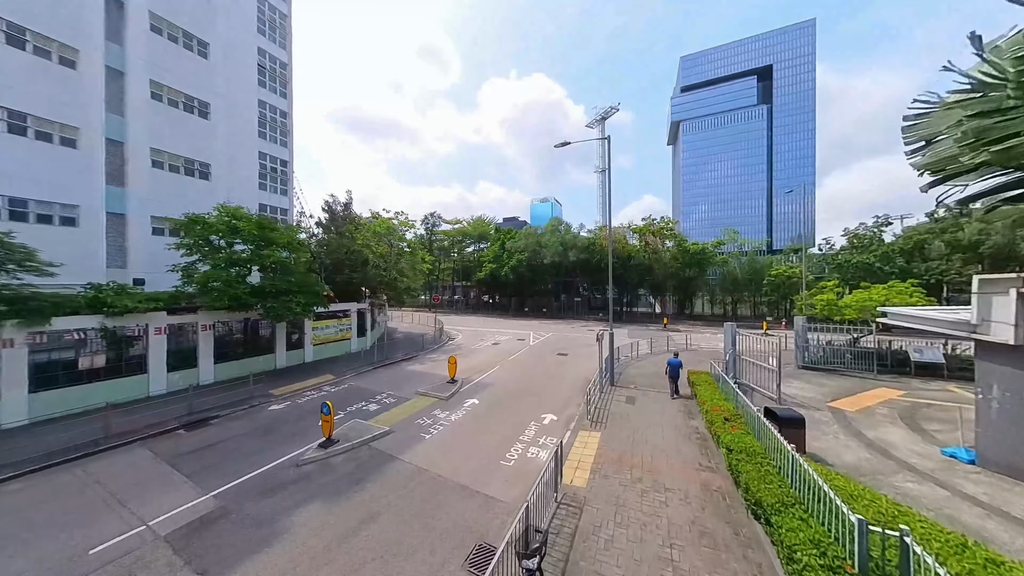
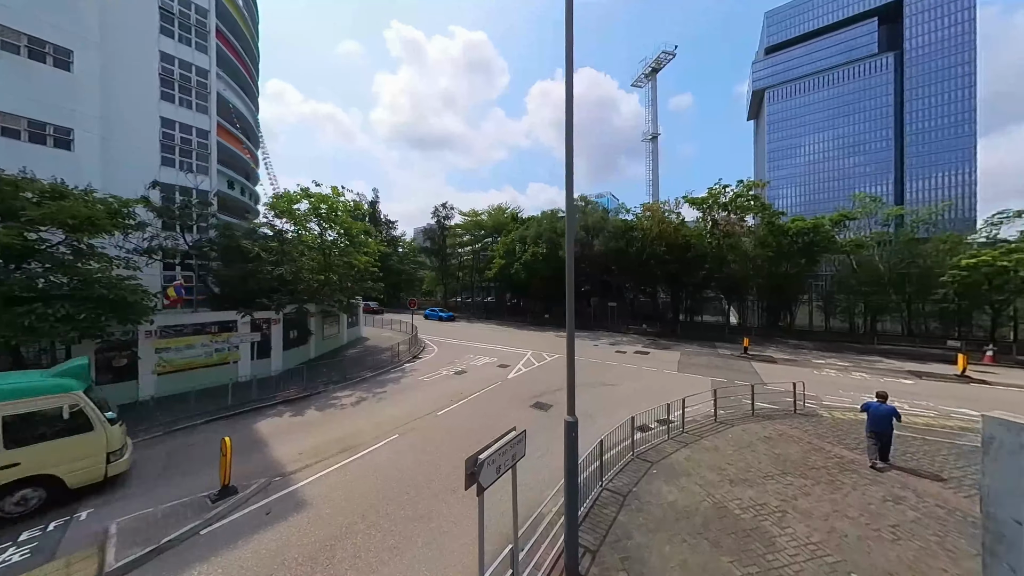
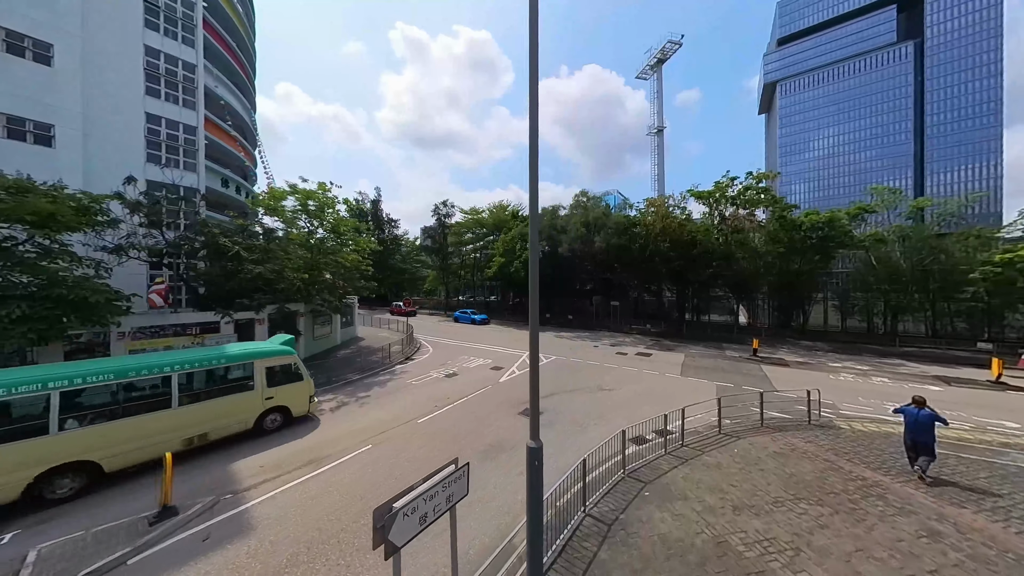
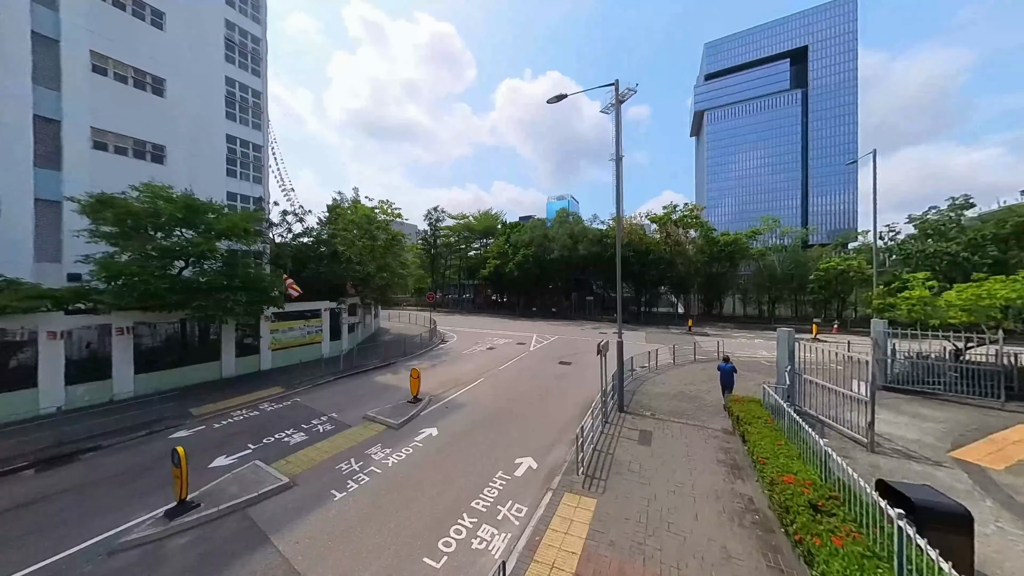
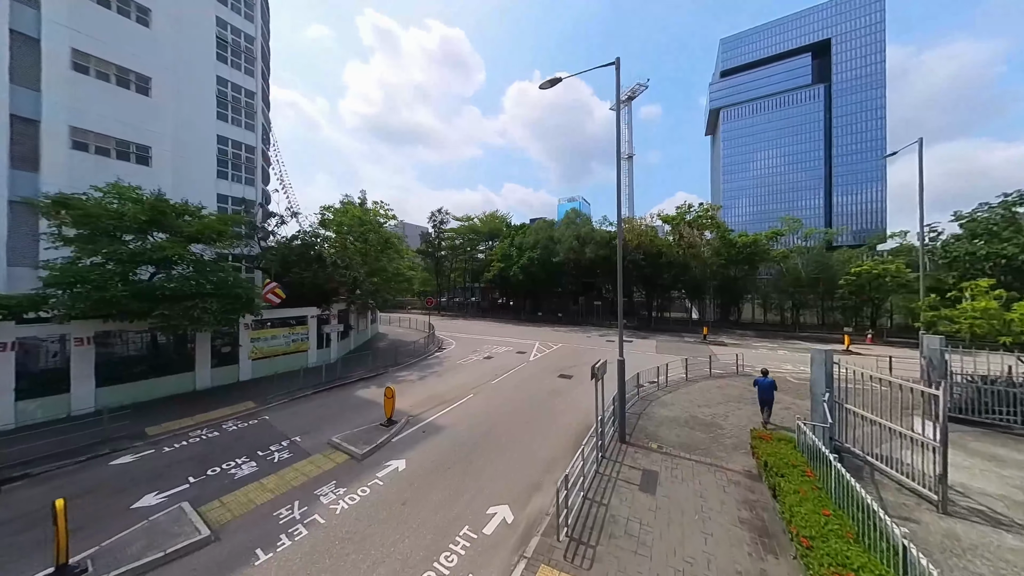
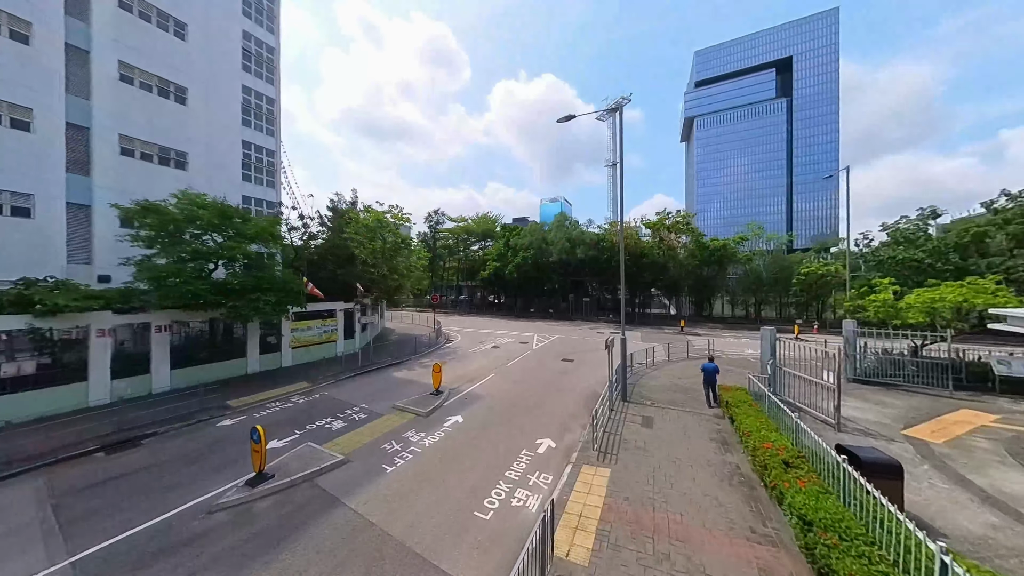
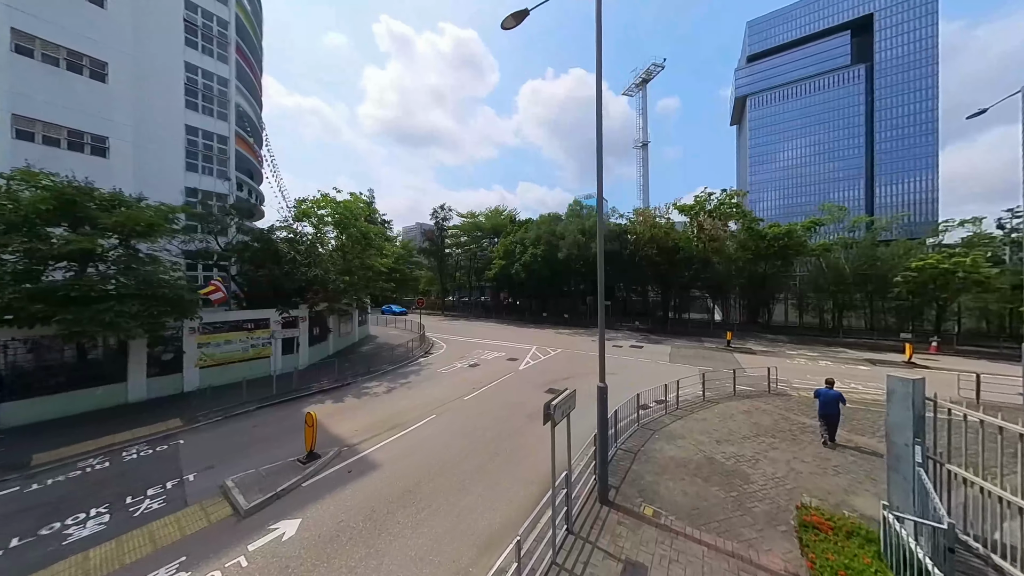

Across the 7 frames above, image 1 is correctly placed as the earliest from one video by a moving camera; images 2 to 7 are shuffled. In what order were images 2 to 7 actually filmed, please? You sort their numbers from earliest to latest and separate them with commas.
6, 4, 5, 7, 2, 3
